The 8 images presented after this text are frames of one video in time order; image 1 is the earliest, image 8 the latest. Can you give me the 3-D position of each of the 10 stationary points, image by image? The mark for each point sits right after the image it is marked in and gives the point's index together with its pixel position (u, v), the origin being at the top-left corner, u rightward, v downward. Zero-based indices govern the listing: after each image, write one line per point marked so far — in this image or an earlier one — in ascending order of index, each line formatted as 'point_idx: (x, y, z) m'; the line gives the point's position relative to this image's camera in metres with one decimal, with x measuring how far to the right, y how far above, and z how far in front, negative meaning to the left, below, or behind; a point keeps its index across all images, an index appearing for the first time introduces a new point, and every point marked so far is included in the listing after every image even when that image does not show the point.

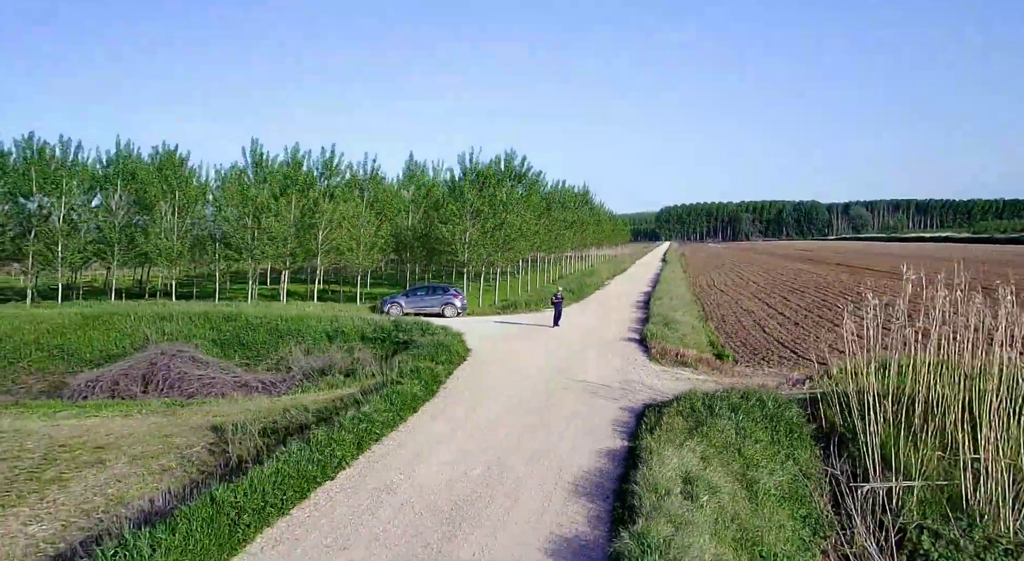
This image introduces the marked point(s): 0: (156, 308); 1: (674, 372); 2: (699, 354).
0: (-6.7, -0.6, +15.9) m
1: (+2.0, -1.1, +10.4) m
2: (+2.7, -1.0, +11.4) m
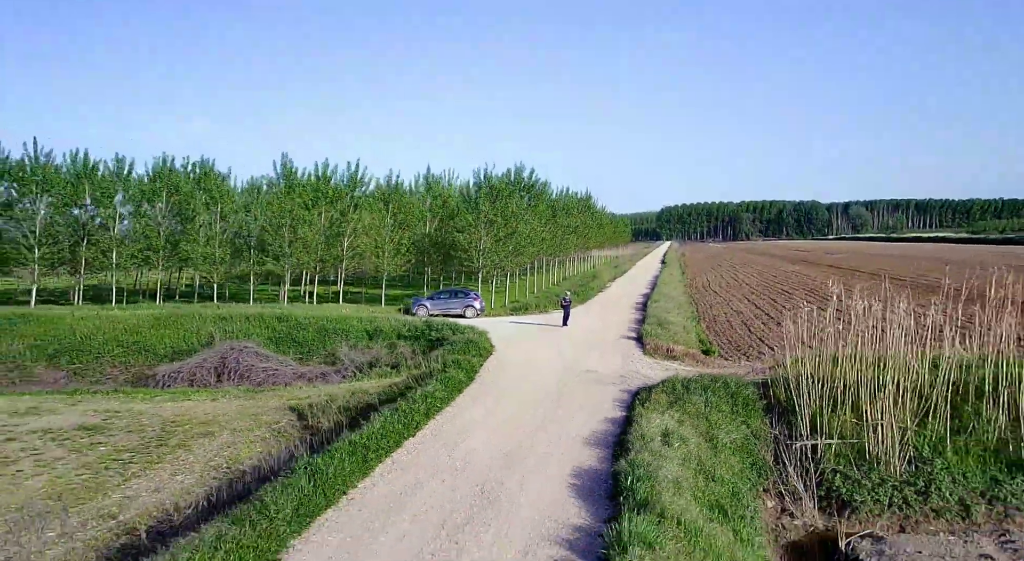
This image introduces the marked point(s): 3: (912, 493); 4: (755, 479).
0: (-6.4, -0.7, +18.2) m
1: (+2.3, -1.3, +12.7) m
2: (+3.0, -1.1, +13.7) m
3: (+3.6, -1.9, +7.4) m
4: (+2.3, -1.9, +7.8) m
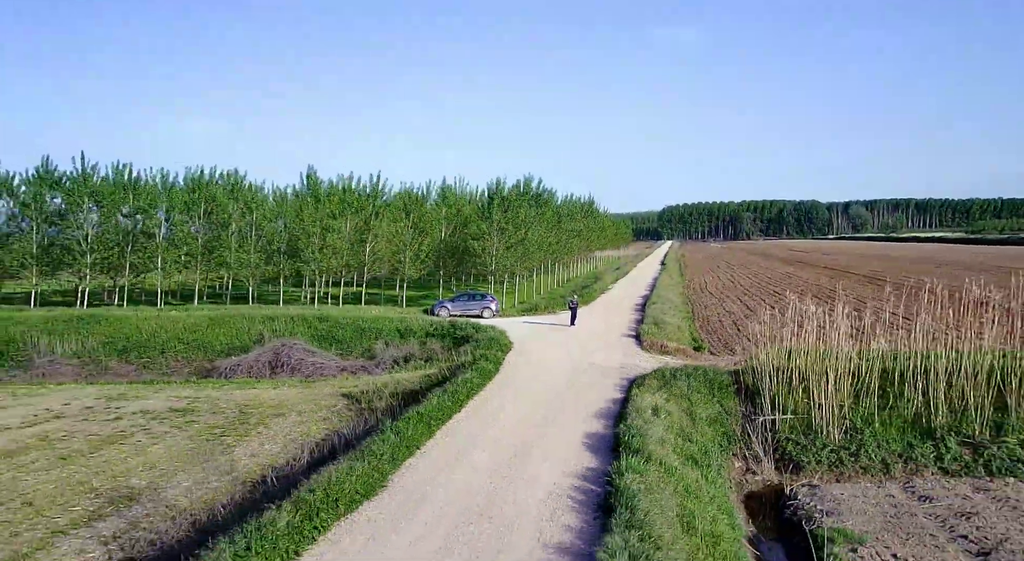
0: (-6.0, -0.8, +20.5) m
1: (+2.6, -1.4, +14.9) m
2: (+3.3, -1.3, +16.0) m
3: (+3.9, -2.0, +9.6) m
4: (+2.6, -2.0, +10.0) m
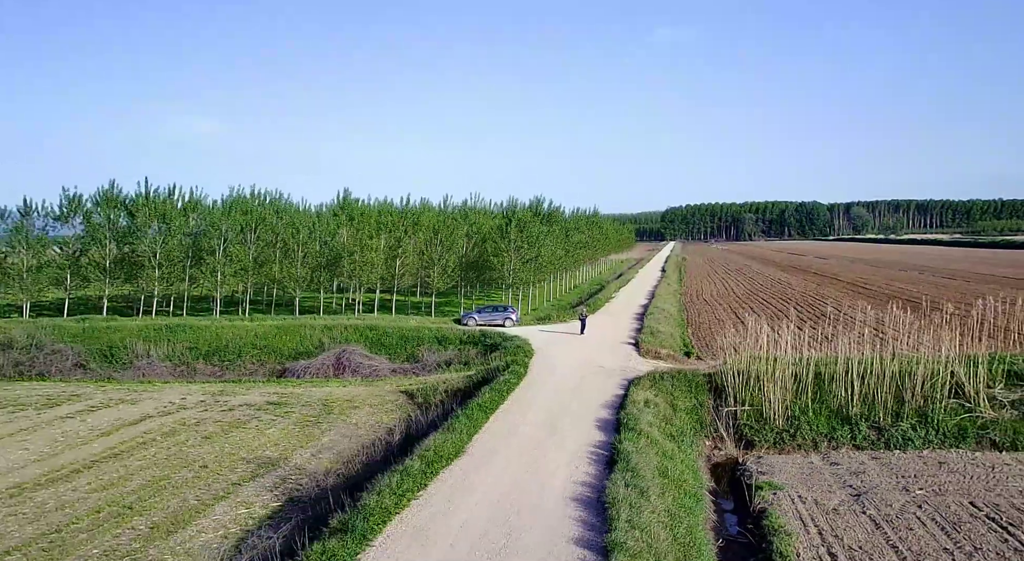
0: (-5.5, -1.2, +24.2) m
1: (+3.1, -1.8, +18.6) m
2: (+3.8, -1.7, +19.7) m
3: (+4.4, -2.5, +13.3) m
4: (+3.1, -2.4, +13.7) m
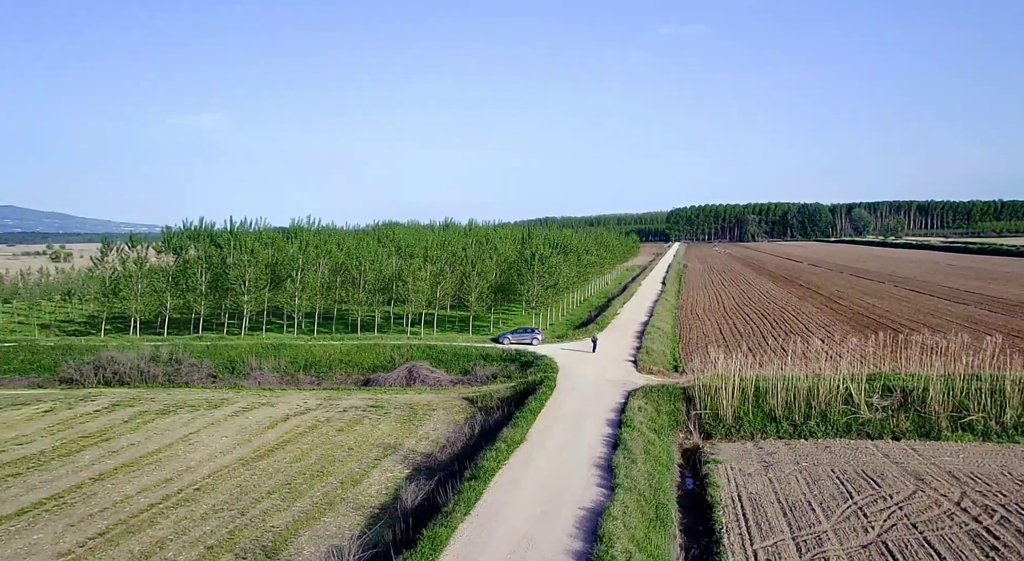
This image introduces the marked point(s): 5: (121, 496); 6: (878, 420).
0: (-4.5, -2.3, +31.0) m
1: (+4.0, -2.9, +25.3) m
2: (+4.7, -2.8, +26.4) m
3: (+5.3, -3.6, +20.0) m
4: (+4.0, -3.5, +20.4) m
5: (-7.4, -4.1, +16.1) m
6: (+8.5, -3.2, +19.4) m
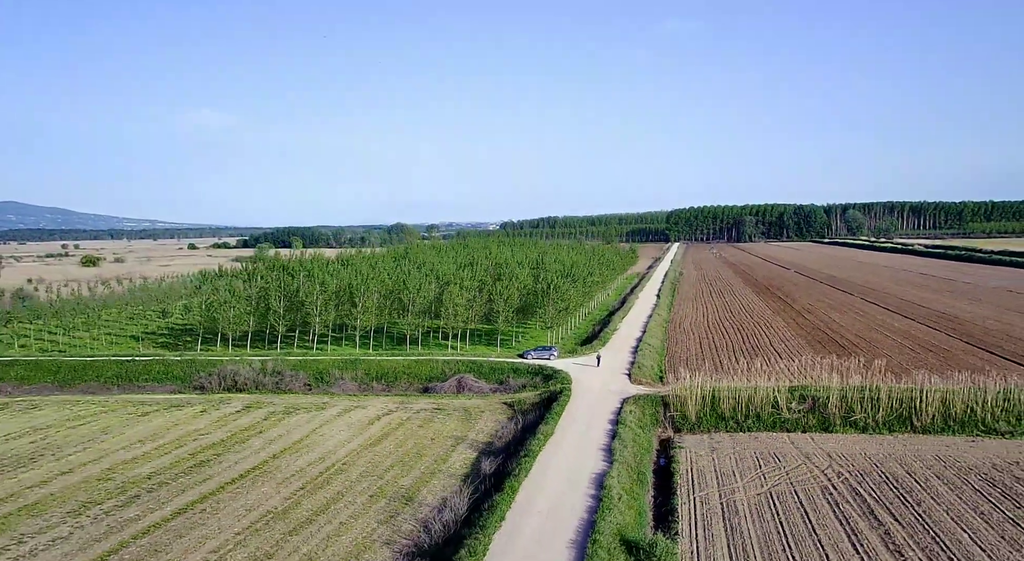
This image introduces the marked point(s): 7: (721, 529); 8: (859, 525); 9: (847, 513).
0: (-3.5, -3.7, +39.9) m
1: (+5.1, -4.3, +34.3) m
2: (+5.8, -4.2, +35.3) m
3: (+6.3, -5.0, +29.0) m
4: (+5.0, -5.0, +29.4) m
5: (-6.4, -5.6, +25.1) m
6: (+9.6, -4.7, +28.4) m
7: (+4.7, -5.6, +19.1) m
8: (+7.8, -5.5, +19.0) m
9: (+7.8, -5.4, +19.6) m
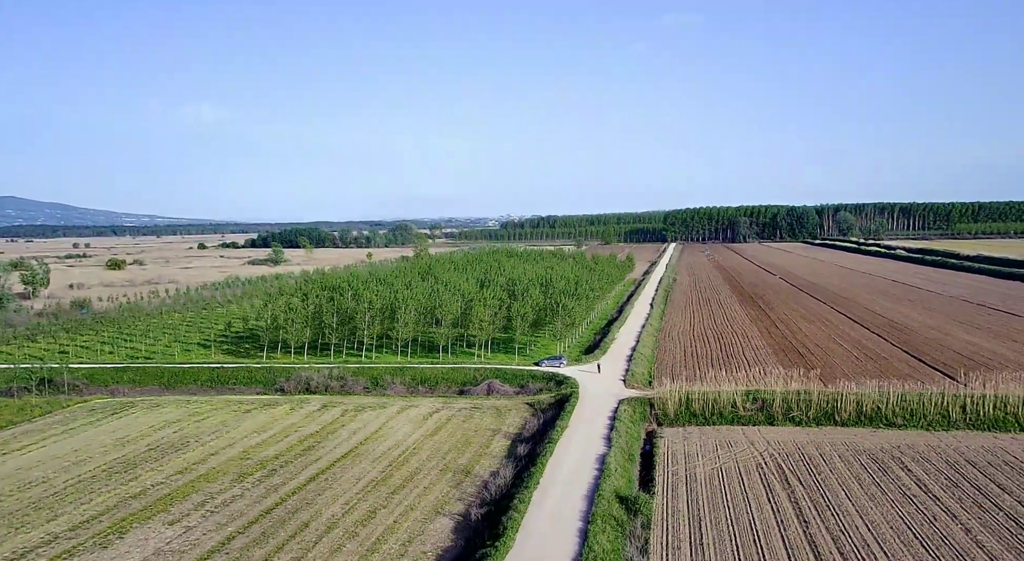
0: (-2.5, -5.0, +49.2) m
1: (+6.1, -5.7, +43.6) m
2: (+6.8, -5.5, +44.7) m
3: (+7.3, -6.4, +38.3) m
4: (+6.0, -6.4, +38.7) m
5: (-5.4, -7.0, +34.4) m
6: (+10.6, -6.1, +37.7) m
7: (+5.8, -7.1, +28.4) m
8: (+8.9, -6.9, +28.3) m
9: (+8.8, -6.9, +28.9) m
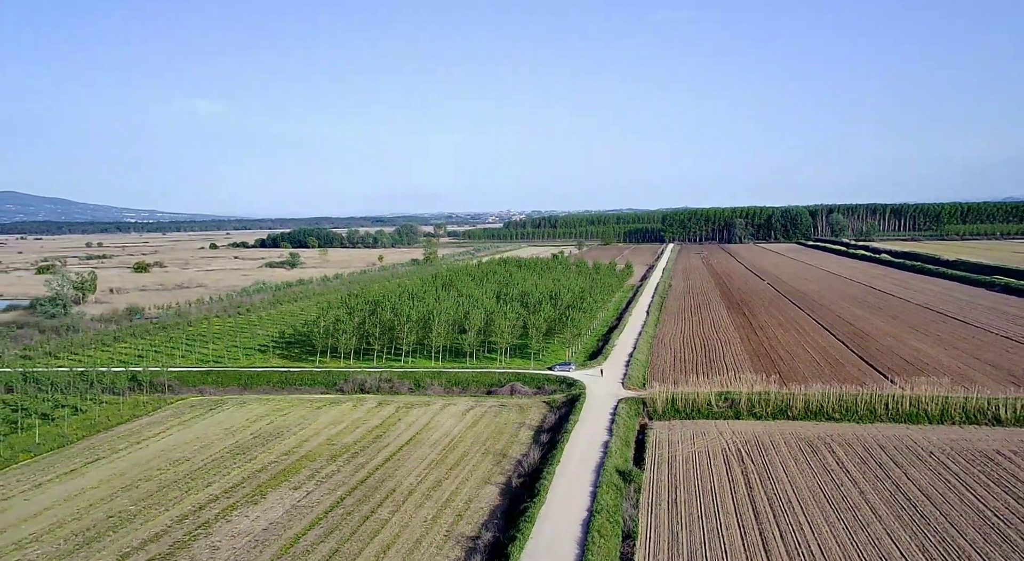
0: (-1.2, -6.3, +59.3) m
1: (+7.4, -7.0, +53.7) m
2: (+8.0, -6.9, +54.7) m
3: (+8.6, -7.8, +48.4) m
4: (+7.3, -7.8, +48.8) m
5: (-4.1, -8.4, +44.5) m
6: (+11.8, -7.5, +47.8) m
7: (+7.0, -8.5, +38.5) m
8: (+10.1, -8.4, +38.4) m
9: (+10.1, -8.3, +39.0) m
